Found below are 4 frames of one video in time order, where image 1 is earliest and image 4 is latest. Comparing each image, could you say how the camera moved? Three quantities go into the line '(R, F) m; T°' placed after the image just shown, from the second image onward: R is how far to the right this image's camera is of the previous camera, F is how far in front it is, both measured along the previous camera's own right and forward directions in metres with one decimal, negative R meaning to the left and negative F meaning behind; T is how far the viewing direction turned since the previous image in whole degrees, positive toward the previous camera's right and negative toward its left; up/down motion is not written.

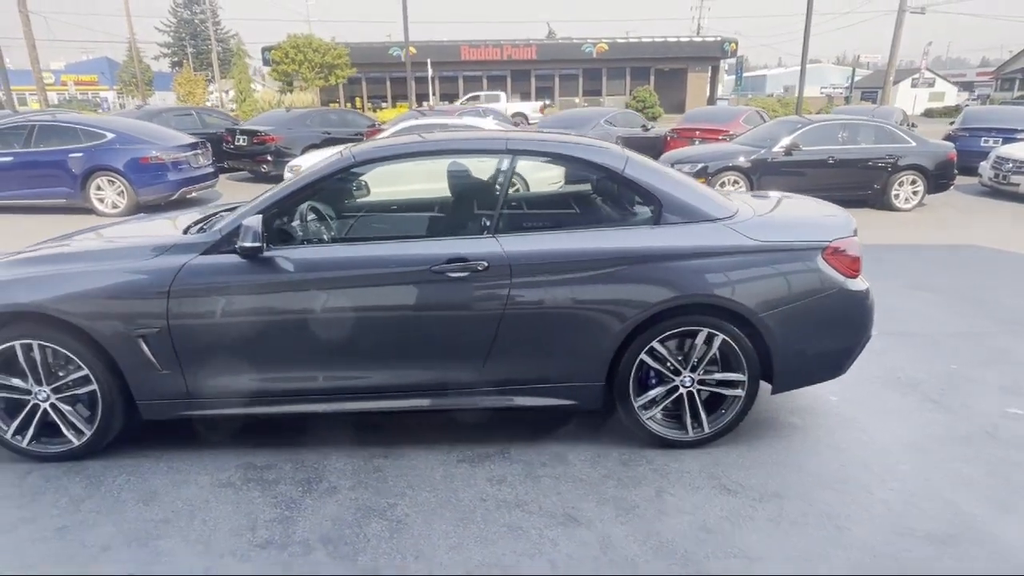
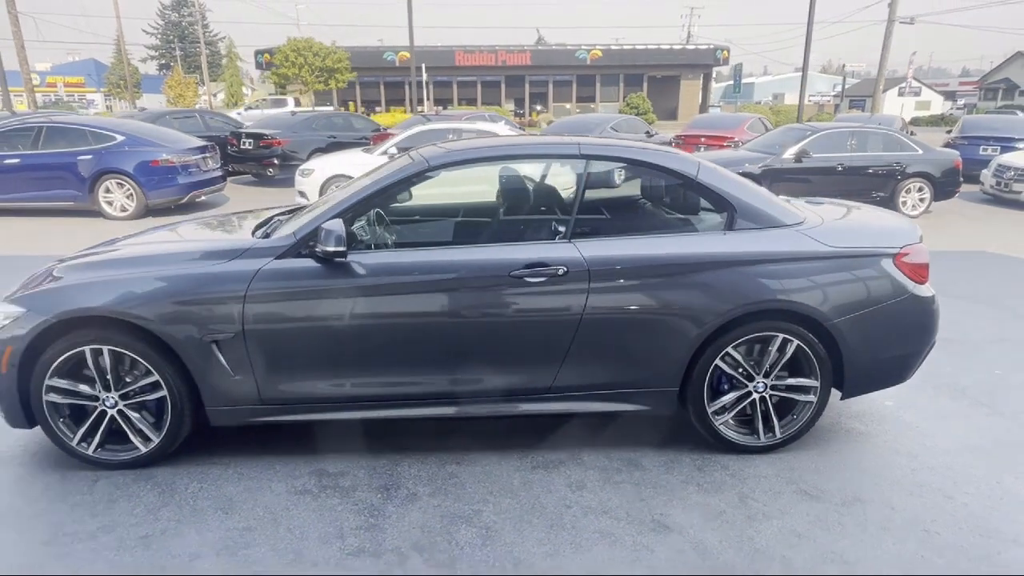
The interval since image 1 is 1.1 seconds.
(-0.5, 0.0) m; +1°
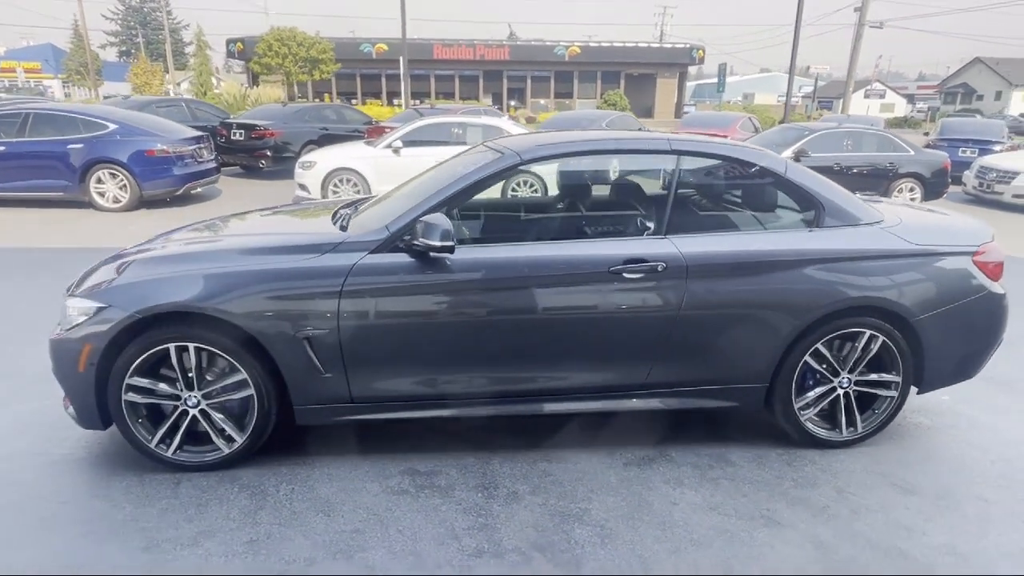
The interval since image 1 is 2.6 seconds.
(-0.7, +0.1) m; +3°
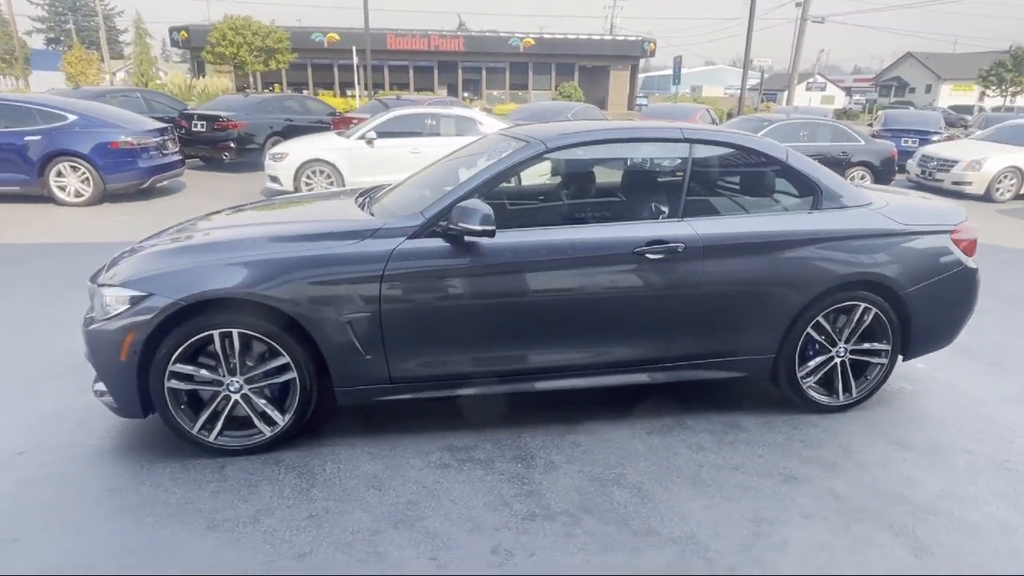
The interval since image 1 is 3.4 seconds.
(-0.4, -0.2) m; +4°
